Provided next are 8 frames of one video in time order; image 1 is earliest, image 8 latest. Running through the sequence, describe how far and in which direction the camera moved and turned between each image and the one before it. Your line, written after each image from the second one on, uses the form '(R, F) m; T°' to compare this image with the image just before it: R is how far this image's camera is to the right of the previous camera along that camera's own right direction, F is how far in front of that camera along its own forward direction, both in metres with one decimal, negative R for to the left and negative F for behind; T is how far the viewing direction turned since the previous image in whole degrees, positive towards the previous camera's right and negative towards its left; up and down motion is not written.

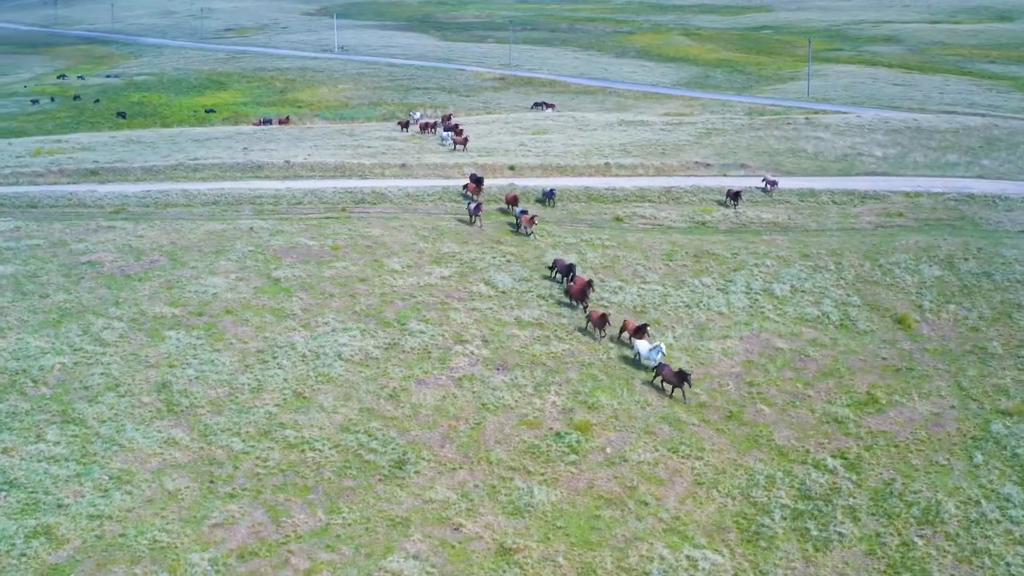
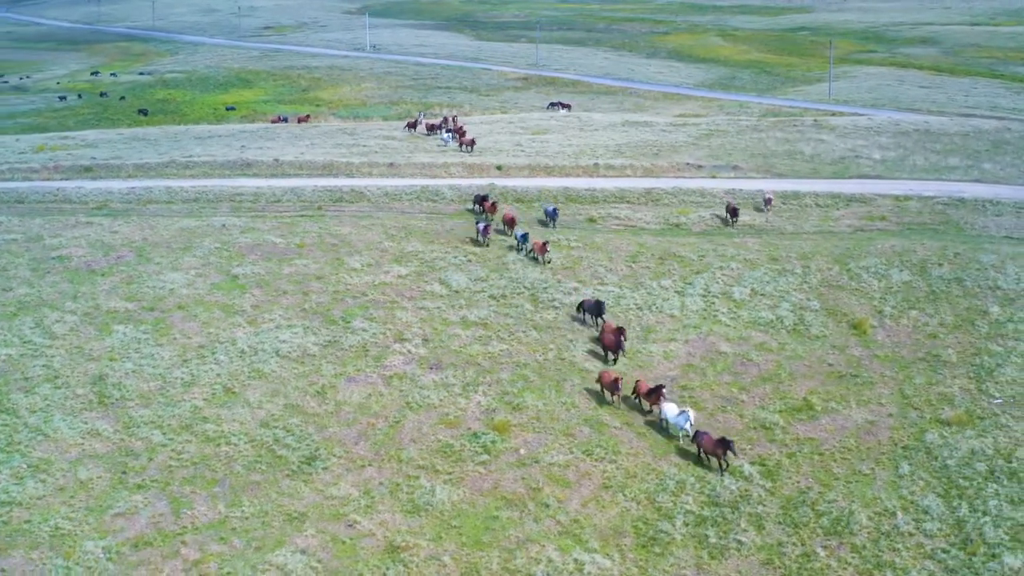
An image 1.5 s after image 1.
(+3.2, 0.0) m; -2°
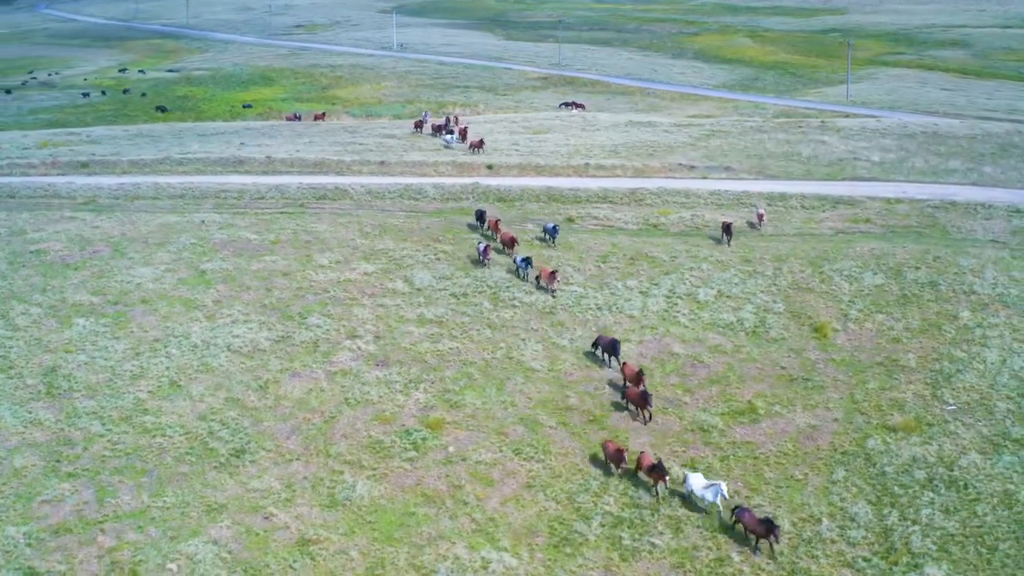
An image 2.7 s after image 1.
(+2.7, 0.0) m; -2°
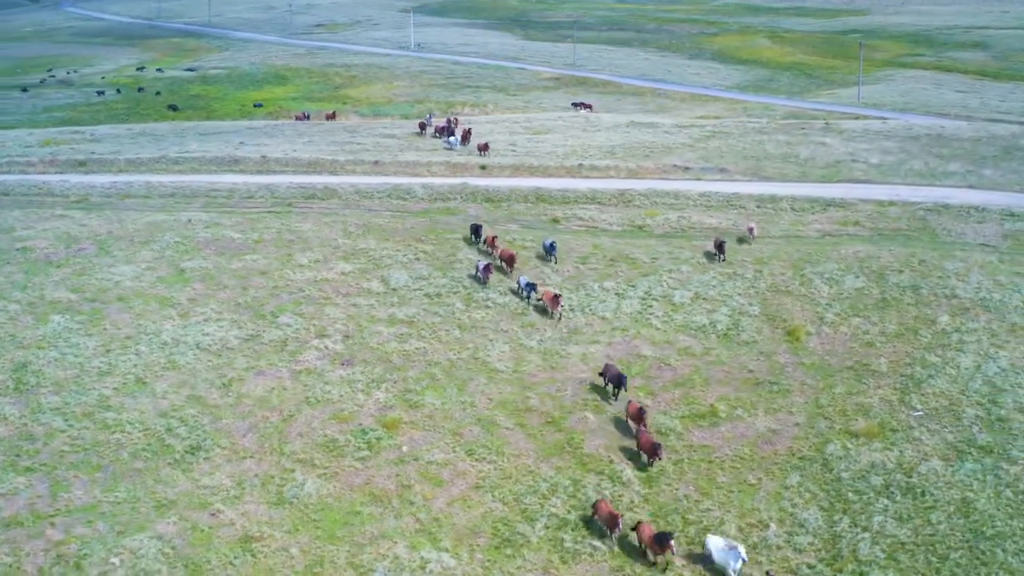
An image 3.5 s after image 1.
(+1.8, 0.0) m; -1°
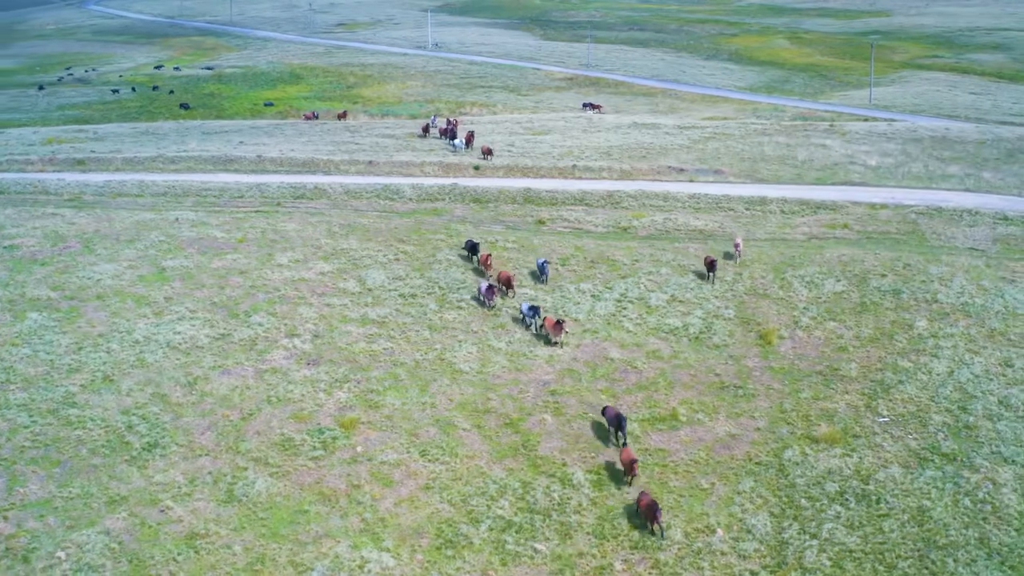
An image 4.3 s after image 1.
(+1.8, 0.0) m; -1°
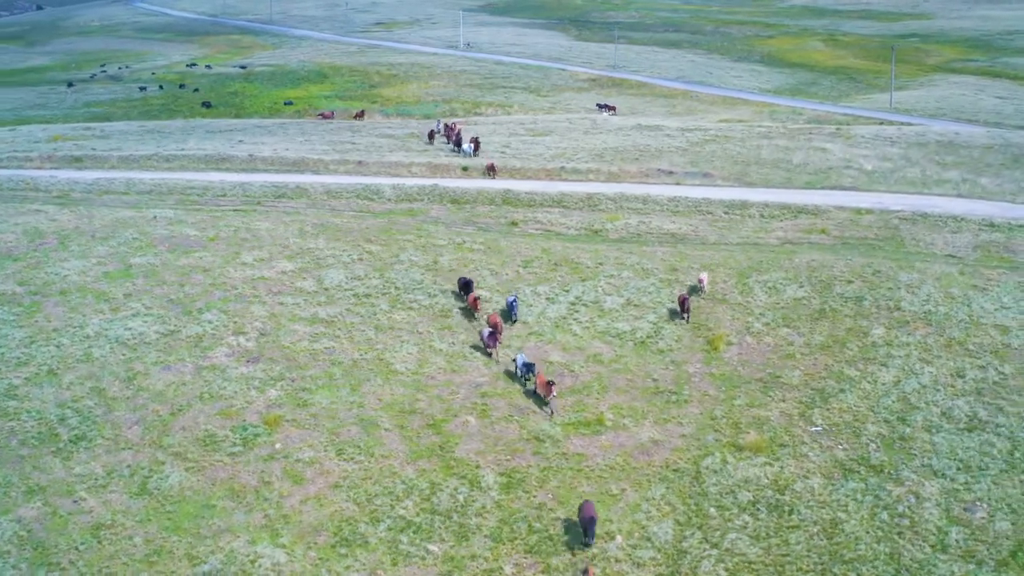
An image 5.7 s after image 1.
(+3.2, 0.0) m; -2°
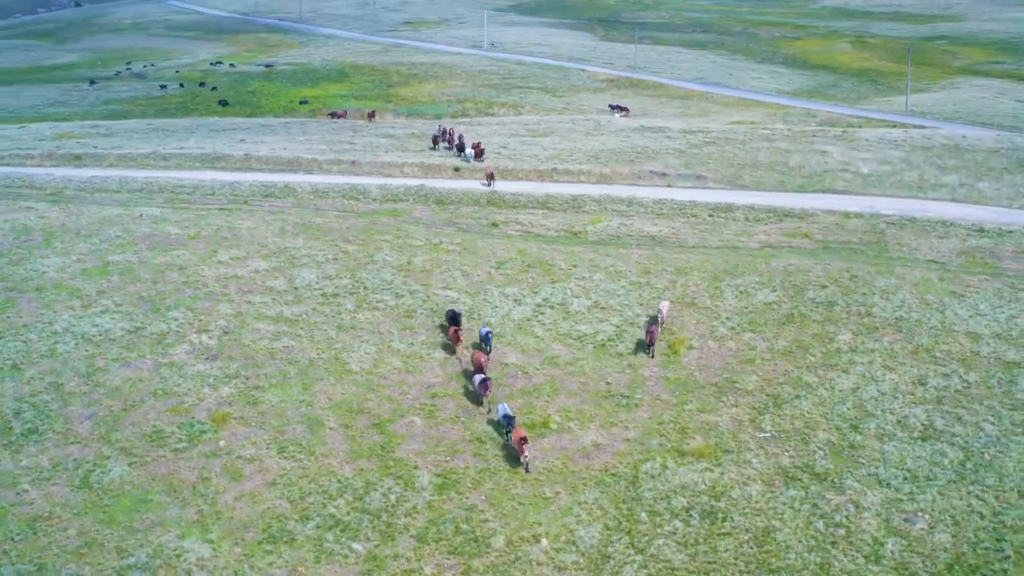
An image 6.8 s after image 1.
(+2.4, -0.1) m; -2°
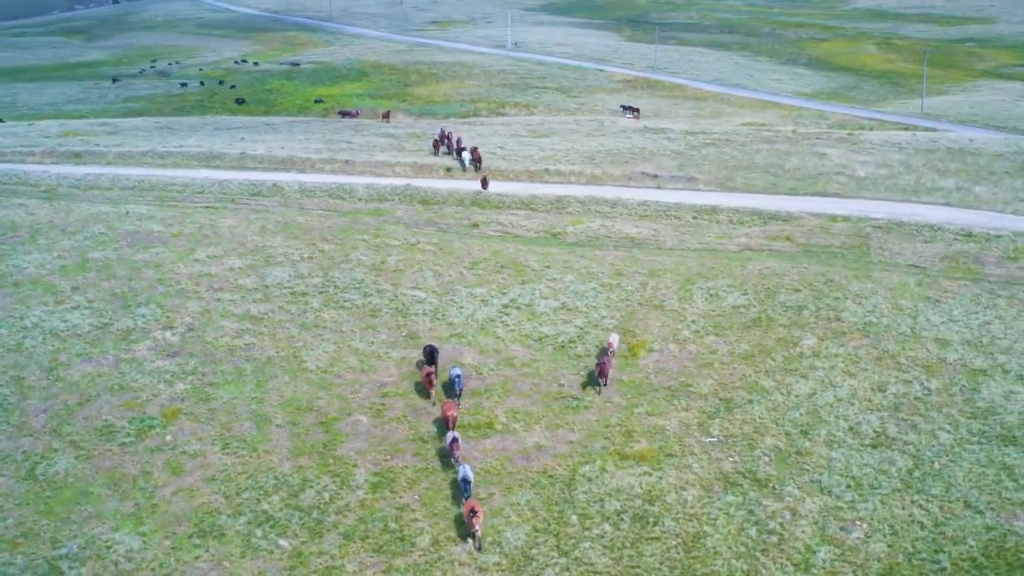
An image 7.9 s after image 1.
(+2.4, -0.1) m; -2°
